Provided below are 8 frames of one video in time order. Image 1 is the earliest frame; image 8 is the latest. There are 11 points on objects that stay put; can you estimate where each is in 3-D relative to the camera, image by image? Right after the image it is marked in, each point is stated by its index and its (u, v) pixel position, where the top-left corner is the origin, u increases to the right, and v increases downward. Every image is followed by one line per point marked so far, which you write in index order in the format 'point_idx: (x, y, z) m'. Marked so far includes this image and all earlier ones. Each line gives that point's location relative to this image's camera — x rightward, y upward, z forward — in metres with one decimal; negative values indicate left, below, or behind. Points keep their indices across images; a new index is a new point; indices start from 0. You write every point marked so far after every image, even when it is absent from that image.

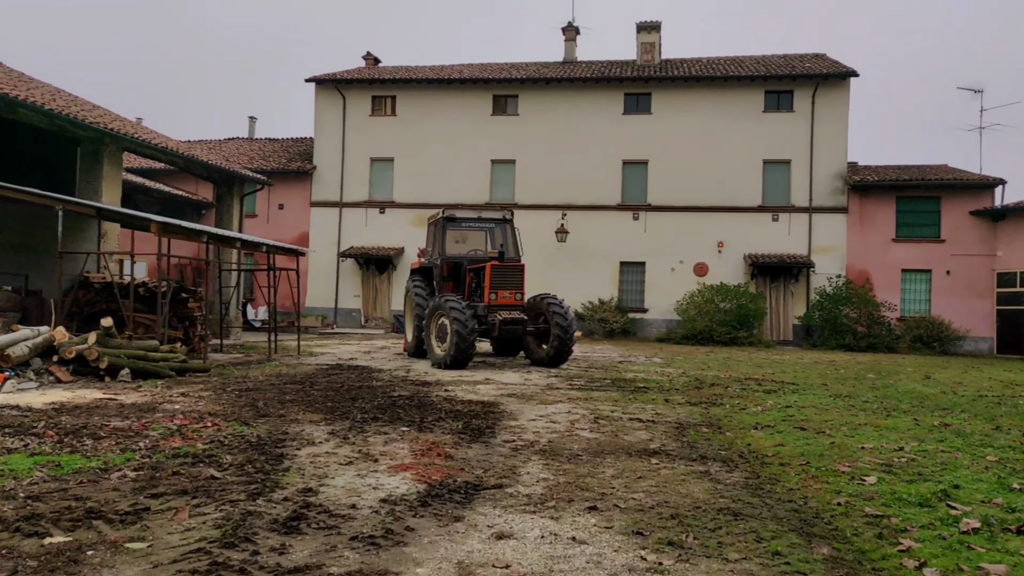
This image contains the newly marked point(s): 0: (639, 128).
0: (+3.4, +4.2, +19.3) m
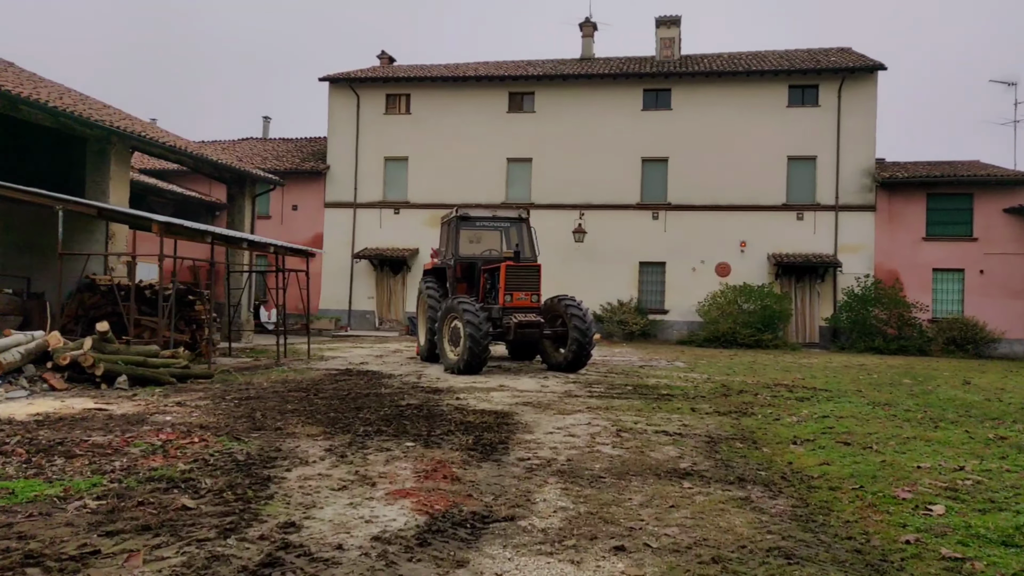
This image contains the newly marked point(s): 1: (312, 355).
0: (+3.8, +4.2, +18.8) m
1: (-3.1, -1.1, +11.4) m
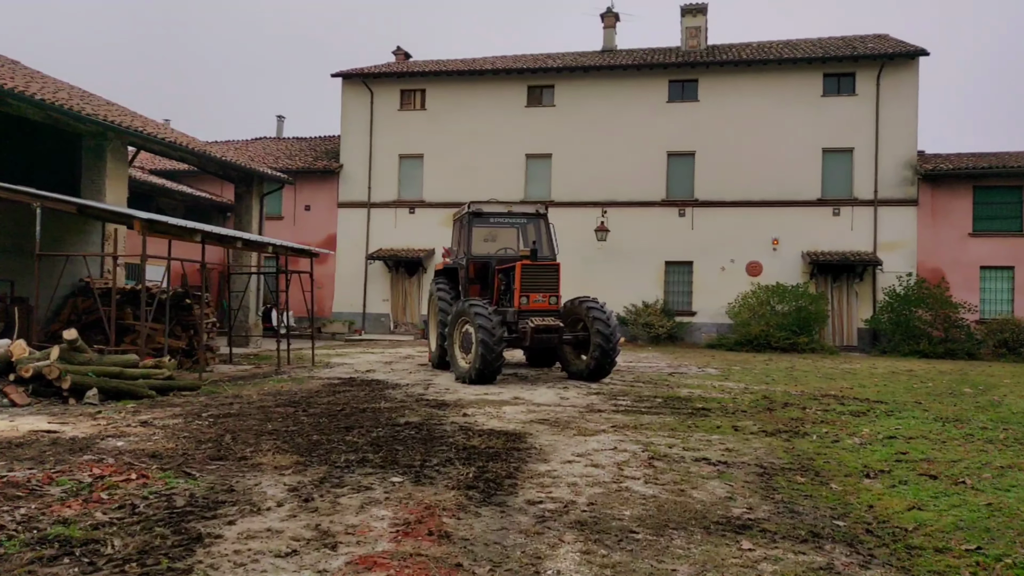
0: (+4.2, +4.2, +17.9) m
1: (-2.9, -1.1, +10.7) m
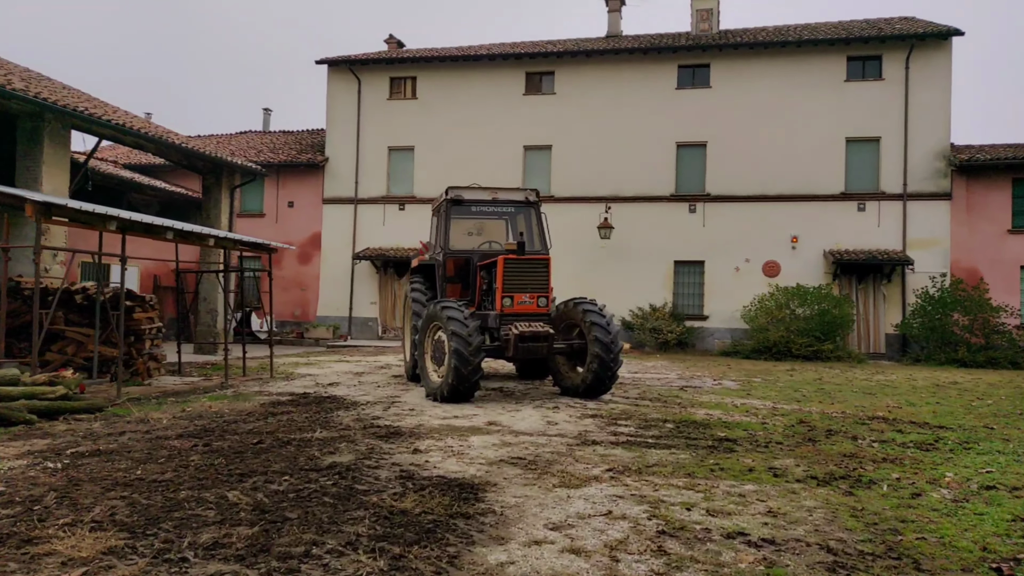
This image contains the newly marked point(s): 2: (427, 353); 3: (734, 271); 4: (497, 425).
0: (+4.2, +4.1, +16.5) m
1: (-3.0, -1.1, +9.4) m
2: (-0.8, -0.6, +7.2) m
3: (+4.9, +0.4, +16.0) m
4: (-0.1, -1.0, +5.4) m
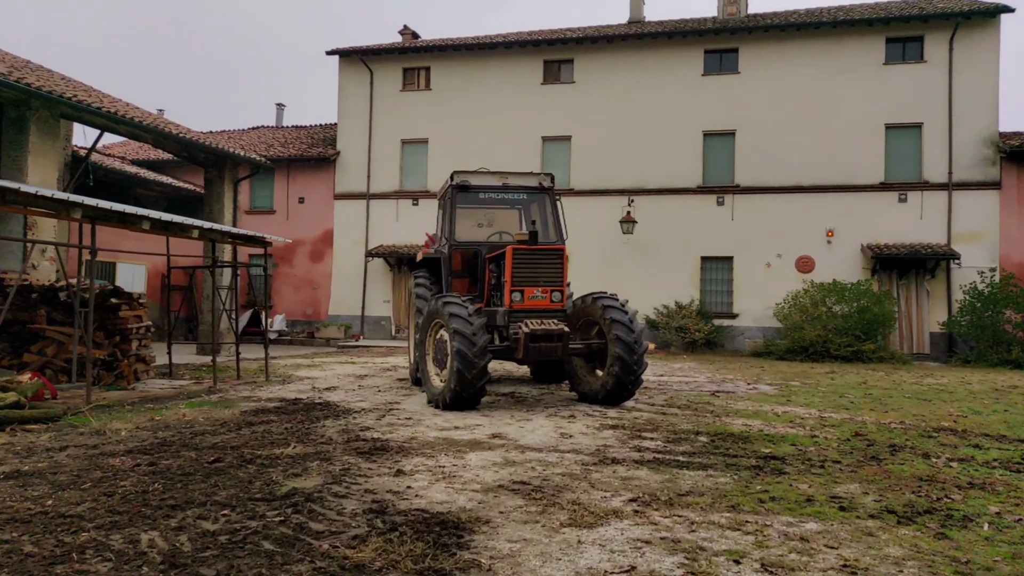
0: (+4.5, +4.2, +15.7) m
1: (-2.9, -1.1, +8.8) m
2: (-0.7, -0.6, +6.5) m
3: (+5.2, +0.4, +15.1) m
4: (-0.1, -1.0, +4.7) m
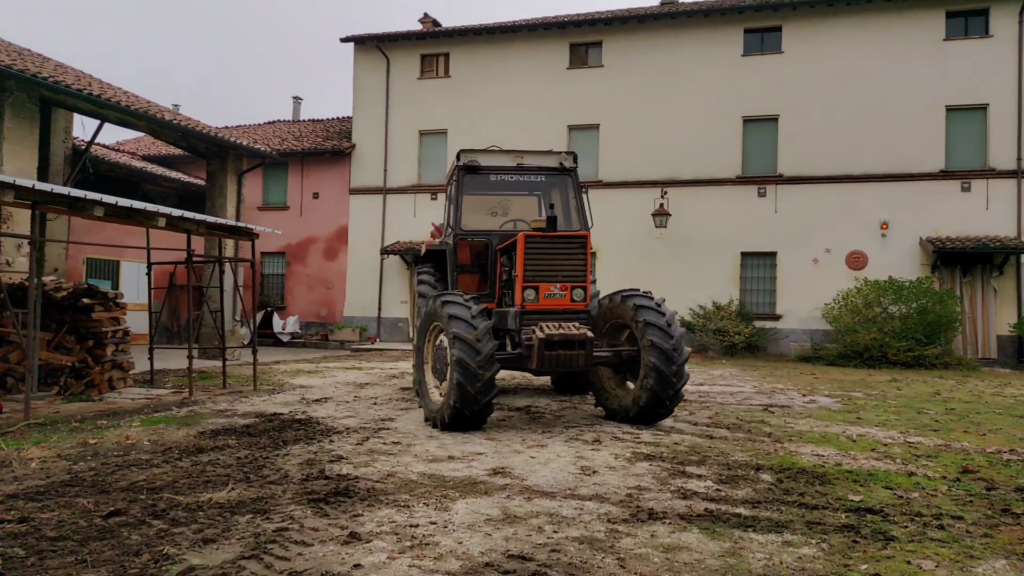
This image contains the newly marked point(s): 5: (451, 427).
0: (+5.0, +4.2, +14.4) m
1: (-2.7, -1.0, +7.8) m
2: (-0.6, -0.6, +5.5) m
3: (+5.7, +0.5, +13.8) m
4: (0.0, -0.9, +3.6) m
5: (-0.4, -1.0, +5.0) m
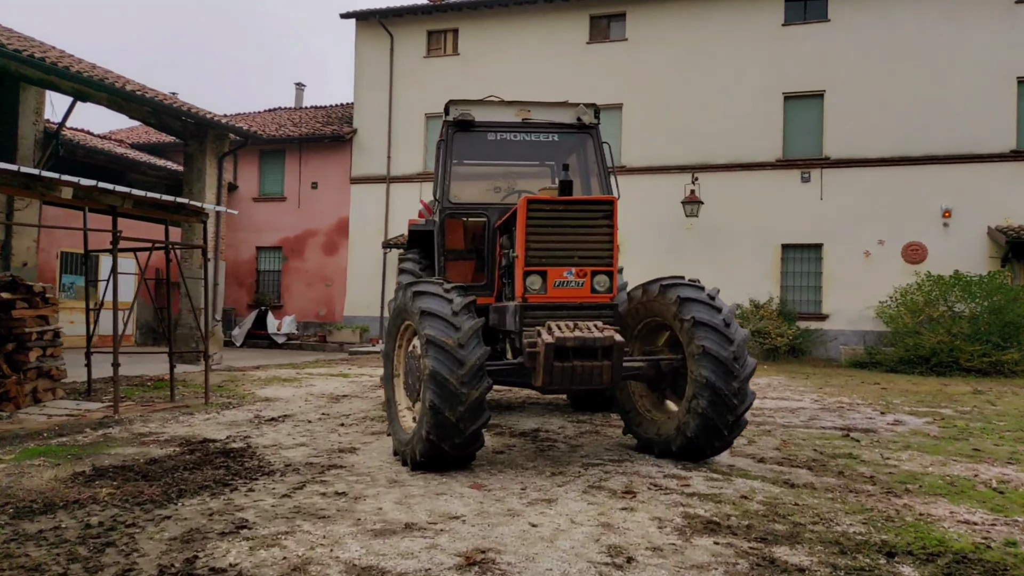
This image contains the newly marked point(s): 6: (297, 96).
0: (+5.2, +4.3, +12.9) m
1: (-2.6, -1.0, +6.5) m
2: (-0.6, -0.5, +4.1) m
3: (+5.9, +0.5, +12.3) m
4: (-0.1, -0.9, +2.2) m
5: (-0.4, -0.9, +3.6) m
6: (-5.8, +5.2, +19.8) m
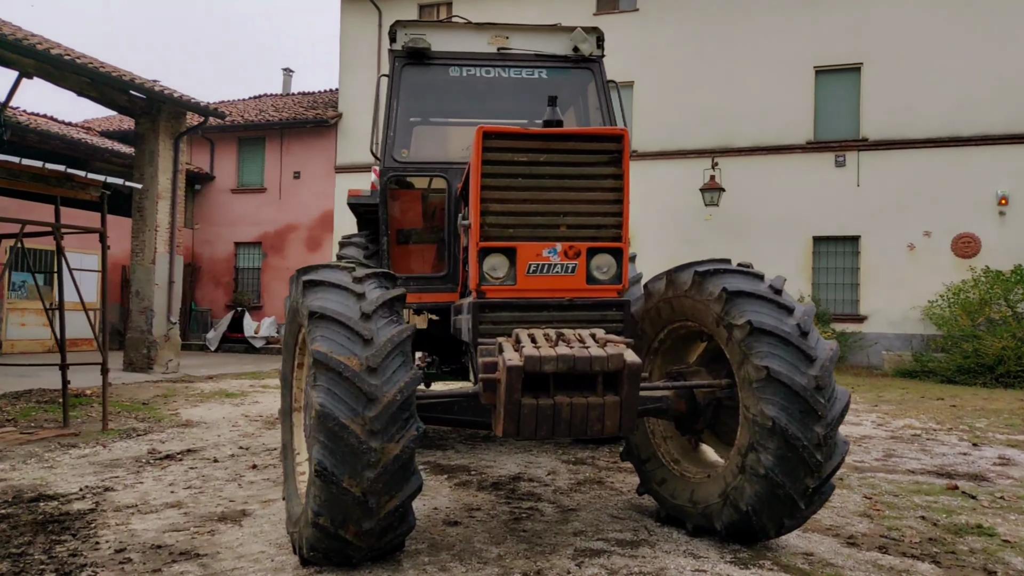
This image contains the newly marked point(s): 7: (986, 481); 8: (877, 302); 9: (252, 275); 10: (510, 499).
0: (+5.2, +4.3, +11.5) m
1: (-2.7, -0.9, +5.2) m
2: (-0.8, -0.5, +2.8) m
3: (+5.9, +0.6, +10.9) m
4: (-0.3, -0.8, +0.9) m
5: (-0.6, -0.8, +2.3) m
6: (-5.7, +5.2, +18.5) m
7: (+2.3, -0.9, +3.6) m
8: (+5.5, -0.2, +11.0) m
9: (-5.3, +0.3, +14.9) m
10: (0.0, -0.9, +3.1) m
